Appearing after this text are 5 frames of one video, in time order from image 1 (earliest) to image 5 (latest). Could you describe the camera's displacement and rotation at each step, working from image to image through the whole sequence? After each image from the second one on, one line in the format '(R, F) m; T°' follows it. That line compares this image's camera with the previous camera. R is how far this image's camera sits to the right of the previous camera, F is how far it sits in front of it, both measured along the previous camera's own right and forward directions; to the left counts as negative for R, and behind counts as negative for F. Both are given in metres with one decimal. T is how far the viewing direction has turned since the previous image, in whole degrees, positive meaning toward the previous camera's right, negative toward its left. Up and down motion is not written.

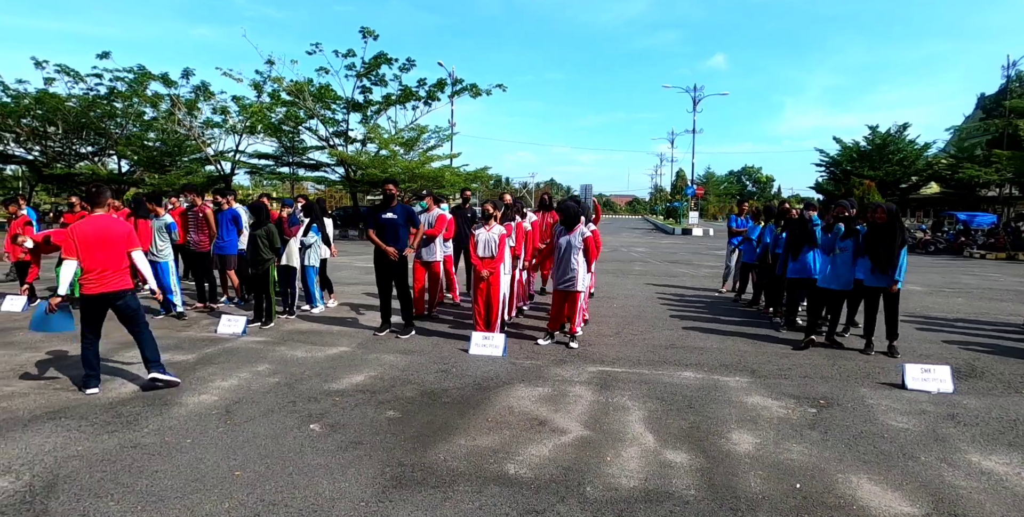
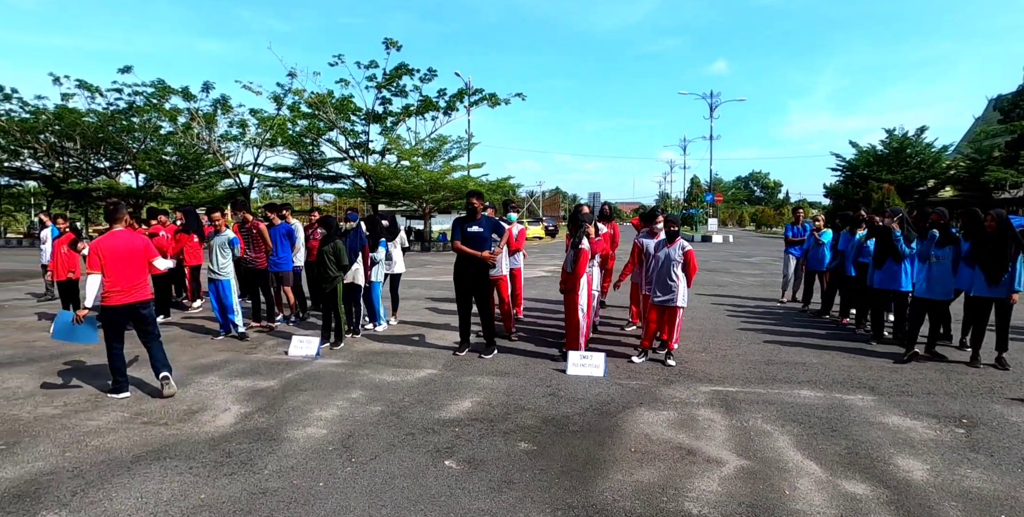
(-1.1, +0.4) m; +1°
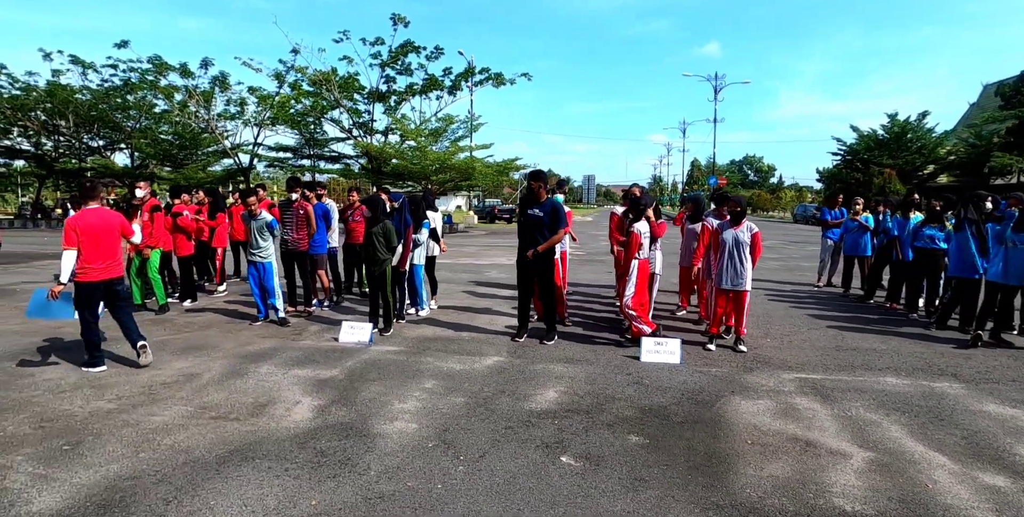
(-0.9, +0.3) m; +2°
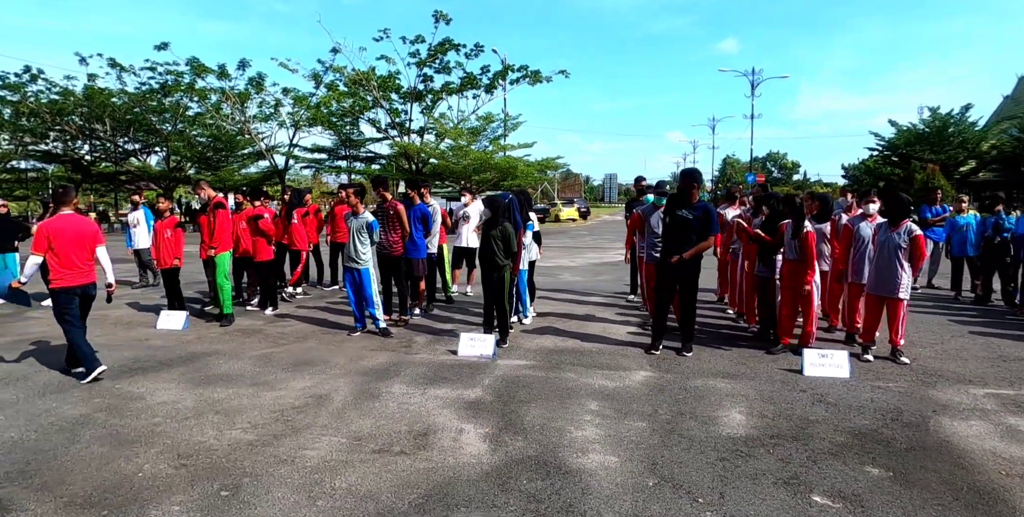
(-1.4, +0.6) m; 0°
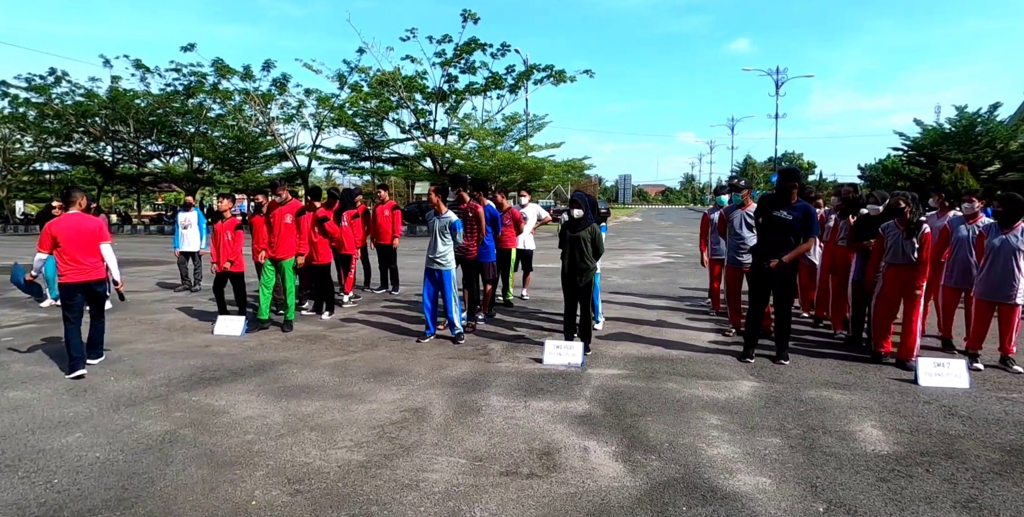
(-0.8, +0.3) m; 0°
